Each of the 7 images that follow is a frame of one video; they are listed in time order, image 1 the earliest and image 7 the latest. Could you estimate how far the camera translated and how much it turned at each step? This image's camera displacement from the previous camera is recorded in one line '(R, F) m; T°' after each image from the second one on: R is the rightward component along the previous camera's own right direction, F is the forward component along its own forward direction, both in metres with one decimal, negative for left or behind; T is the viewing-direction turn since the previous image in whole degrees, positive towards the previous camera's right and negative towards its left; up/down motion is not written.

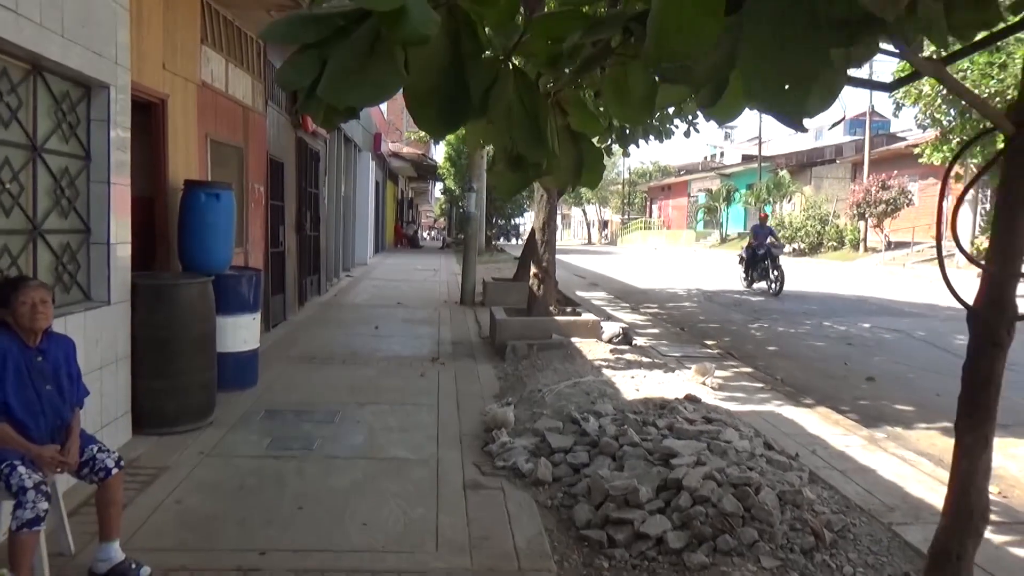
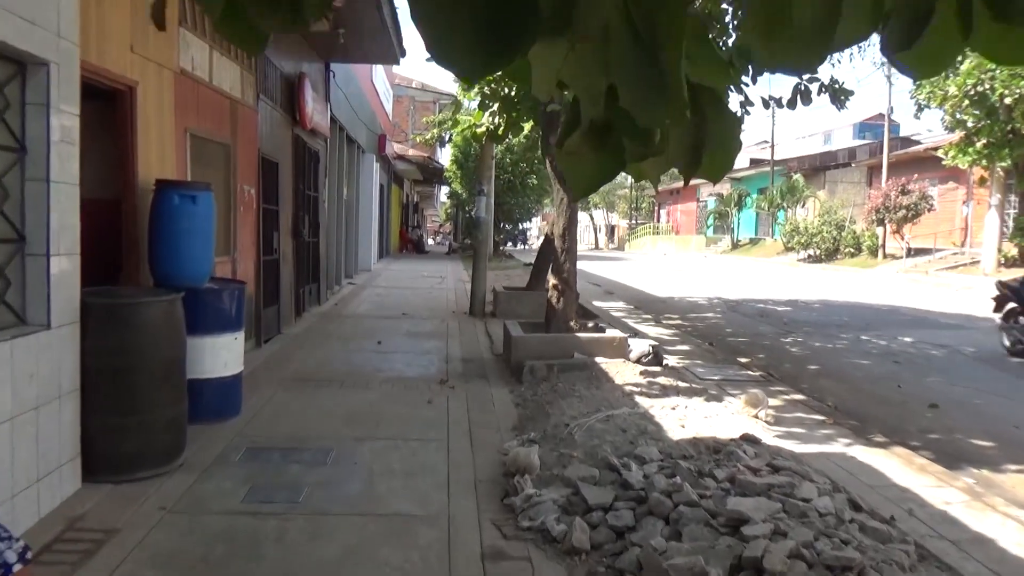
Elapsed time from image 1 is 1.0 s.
(-0.1, +0.8) m; 0°
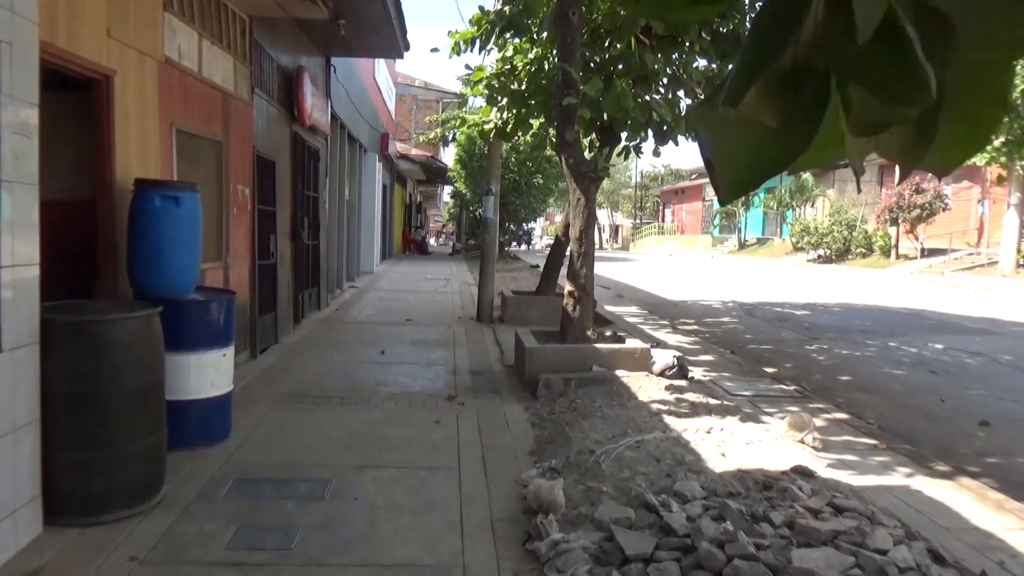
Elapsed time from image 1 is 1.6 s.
(-0.1, +0.5) m; 0°
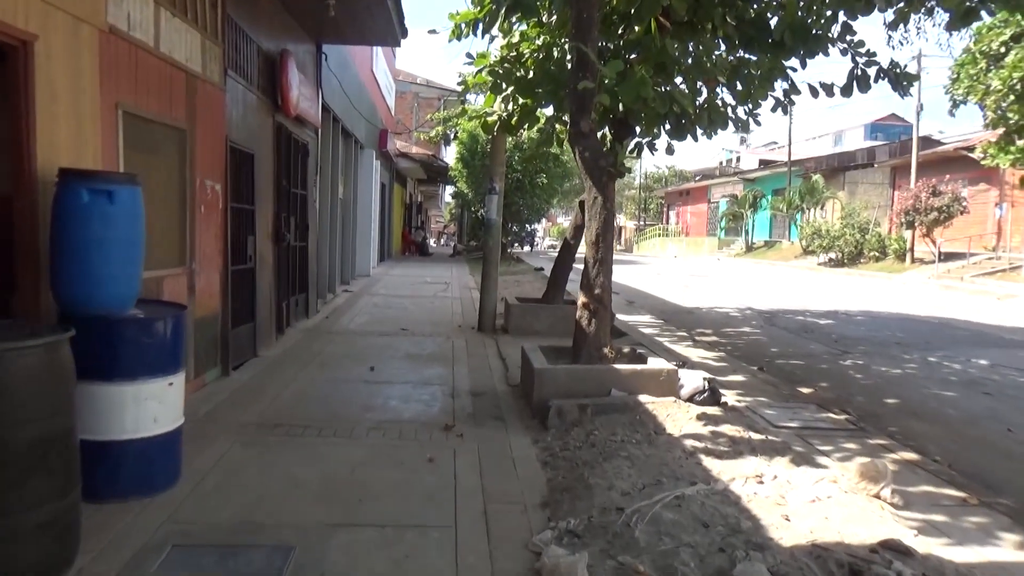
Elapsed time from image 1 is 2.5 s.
(0.0, +0.9) m; 0°
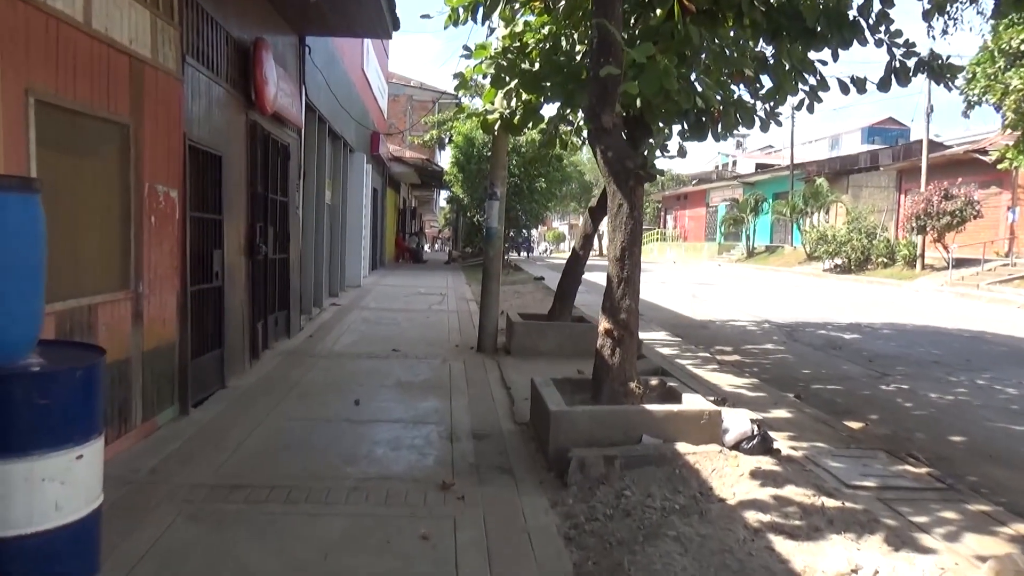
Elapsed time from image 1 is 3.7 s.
(-0.1, +1.0) m; 0°
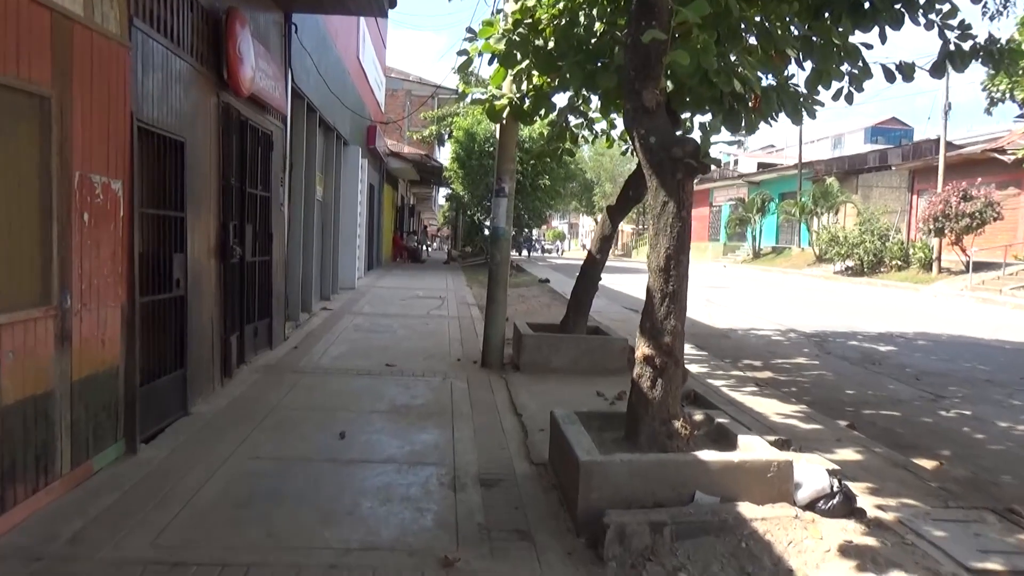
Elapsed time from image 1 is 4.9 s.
(-0.1, +1.0) m; 0°
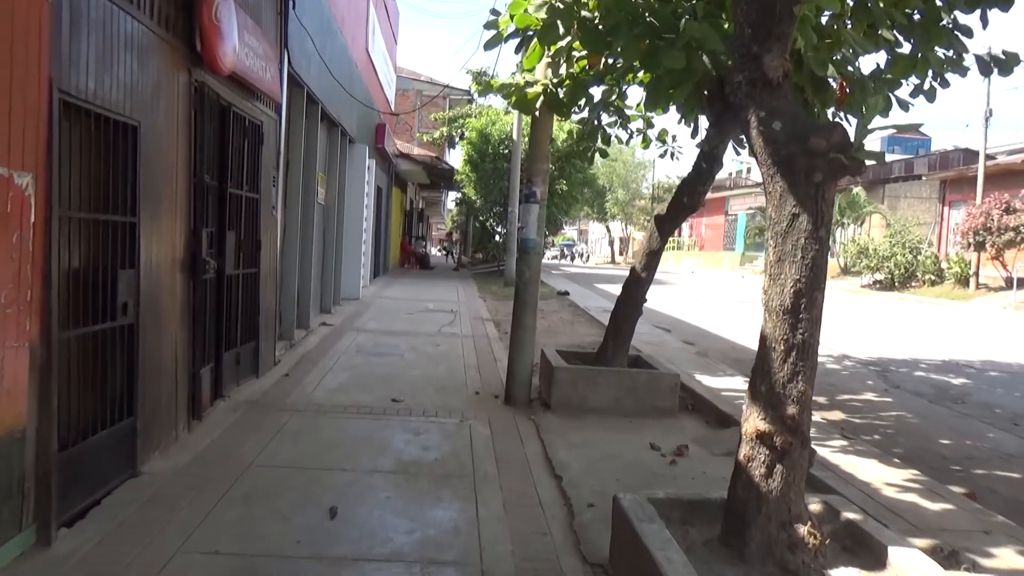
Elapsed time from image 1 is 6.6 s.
(-0.2, +1.3) m; 0°
